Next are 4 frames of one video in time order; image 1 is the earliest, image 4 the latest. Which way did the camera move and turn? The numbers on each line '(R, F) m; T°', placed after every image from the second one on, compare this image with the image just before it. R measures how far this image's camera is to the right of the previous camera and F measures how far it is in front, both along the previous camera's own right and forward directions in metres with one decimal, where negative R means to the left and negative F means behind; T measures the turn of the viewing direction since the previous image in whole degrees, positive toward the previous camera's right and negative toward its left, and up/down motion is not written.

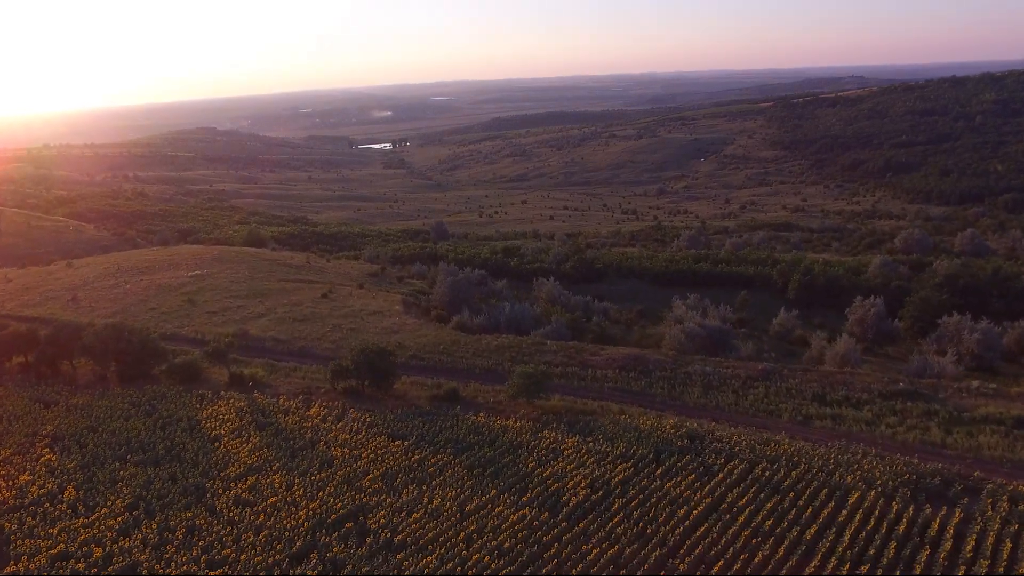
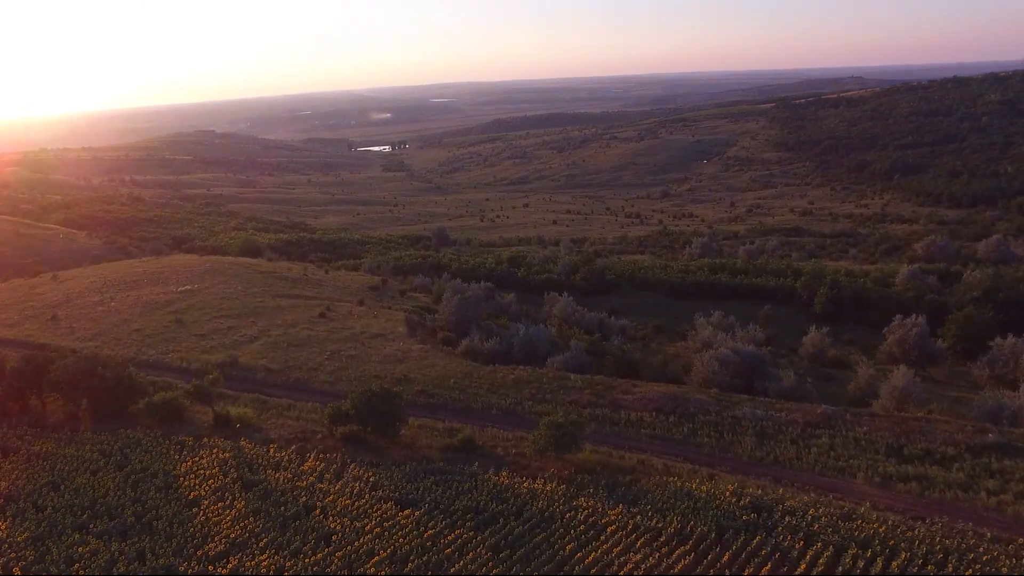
(-0.5, +2.2) m; 0°
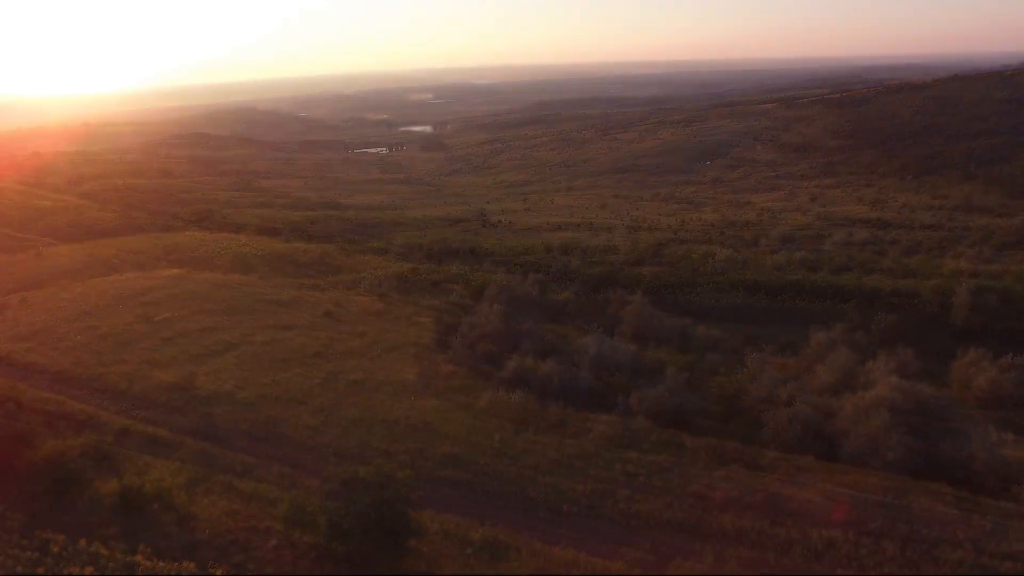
(-0.8, +6.9) m; -3°
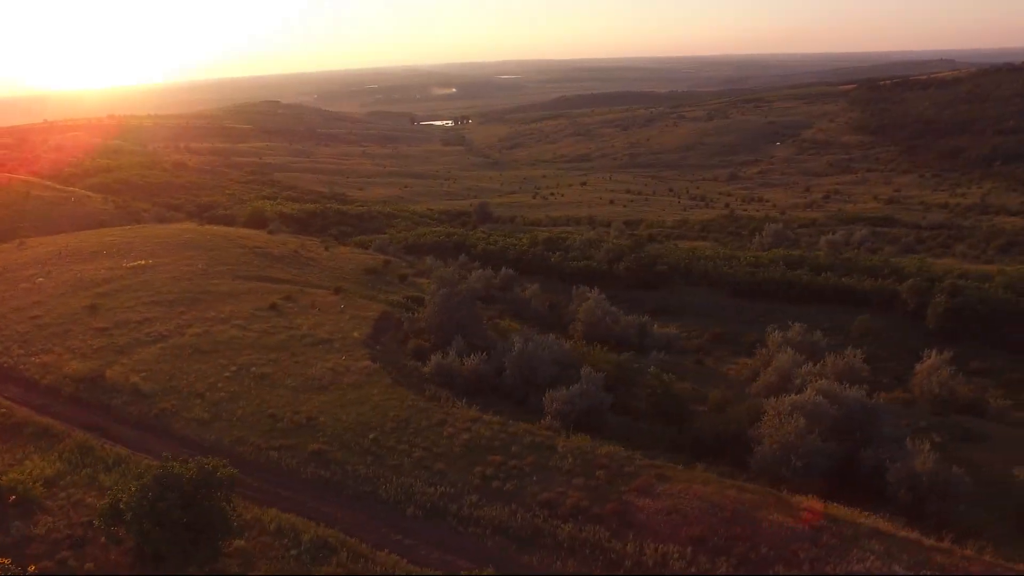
(+2.6, +0.4) m; -2°
